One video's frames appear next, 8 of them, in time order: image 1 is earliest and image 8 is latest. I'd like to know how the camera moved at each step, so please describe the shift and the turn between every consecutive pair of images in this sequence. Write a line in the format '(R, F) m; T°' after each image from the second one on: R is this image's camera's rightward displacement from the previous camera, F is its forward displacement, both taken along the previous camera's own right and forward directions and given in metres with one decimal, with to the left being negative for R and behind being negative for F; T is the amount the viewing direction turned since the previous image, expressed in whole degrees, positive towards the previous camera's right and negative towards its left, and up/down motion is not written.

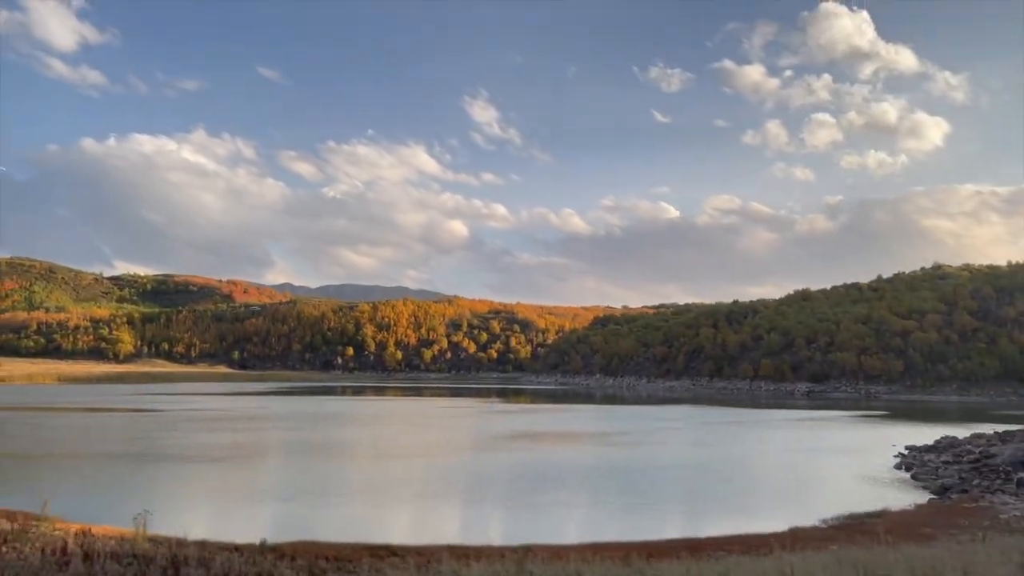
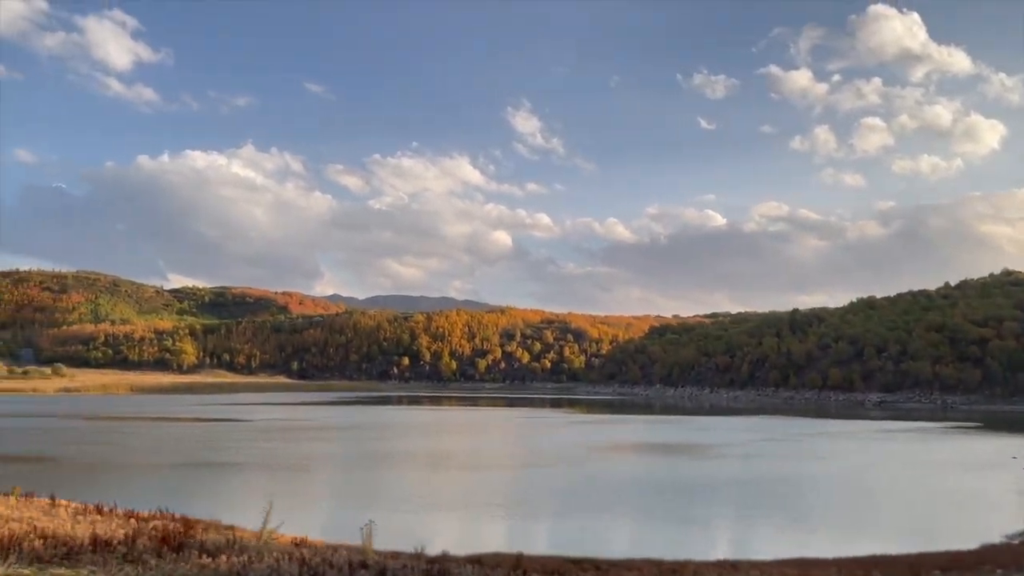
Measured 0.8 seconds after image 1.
(-1.7, 0.0) m; -3°
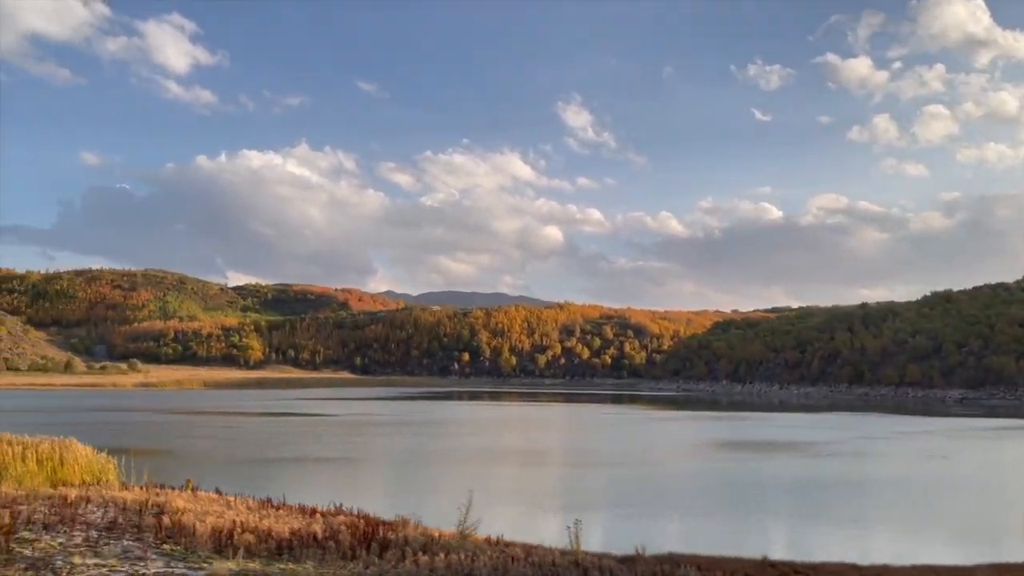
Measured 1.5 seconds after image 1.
(-1.5, +0.2) m; -3°
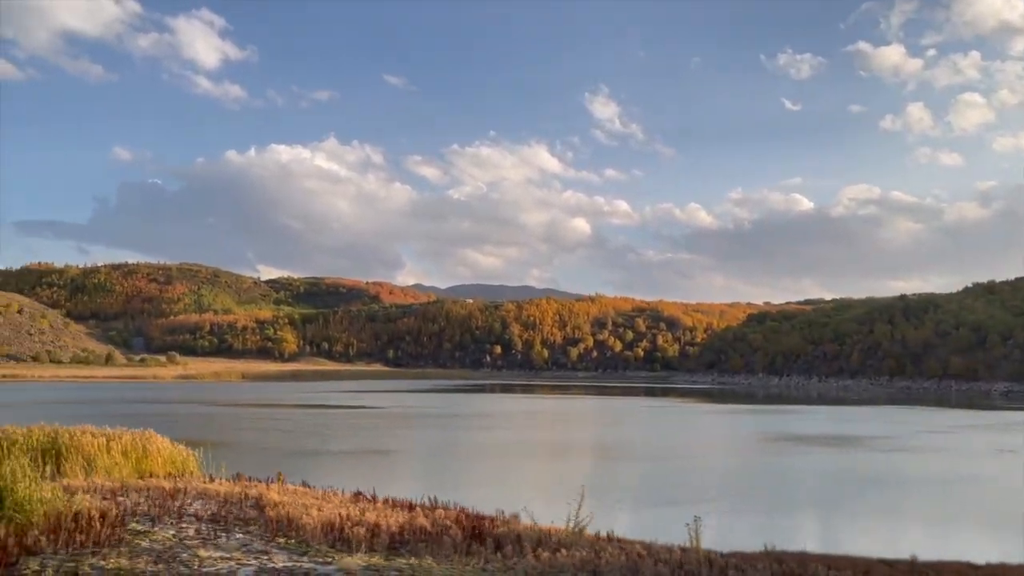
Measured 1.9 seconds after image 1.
(-0.8, +0.2) m; -2°
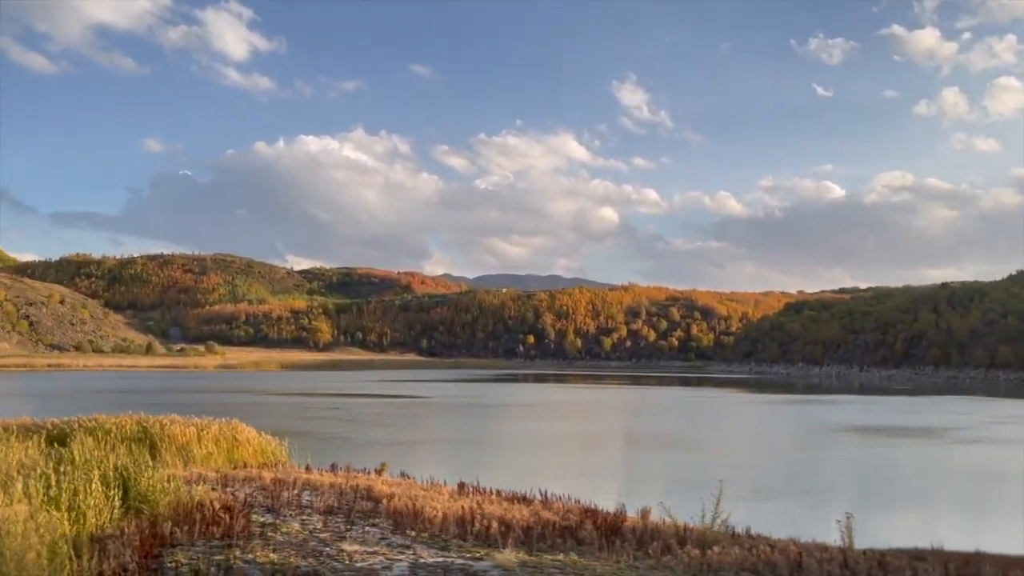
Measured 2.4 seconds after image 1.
(-1.0, +0.3) m; -2°
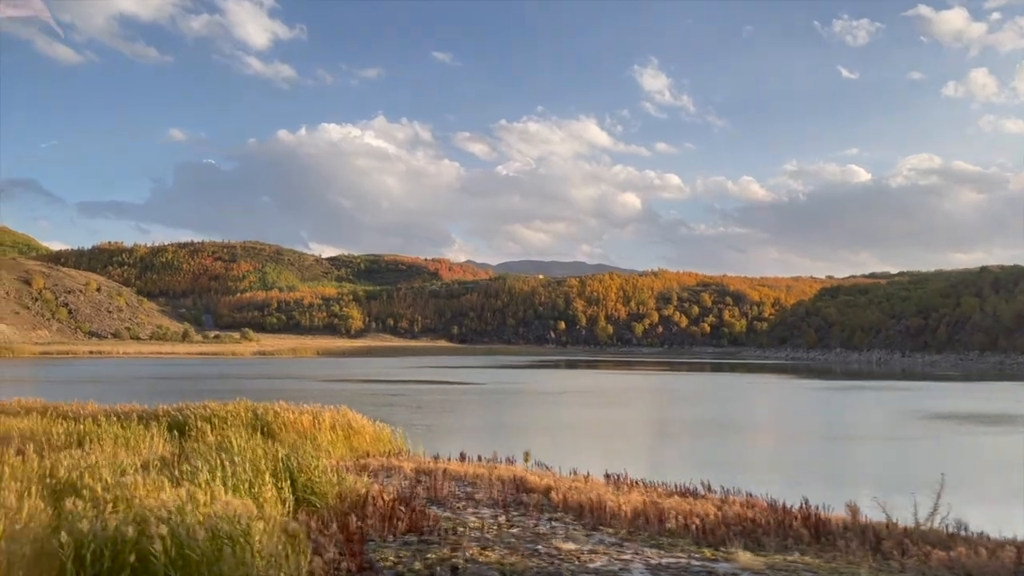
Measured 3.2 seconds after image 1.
(-1.6, +0.5) m; -1°
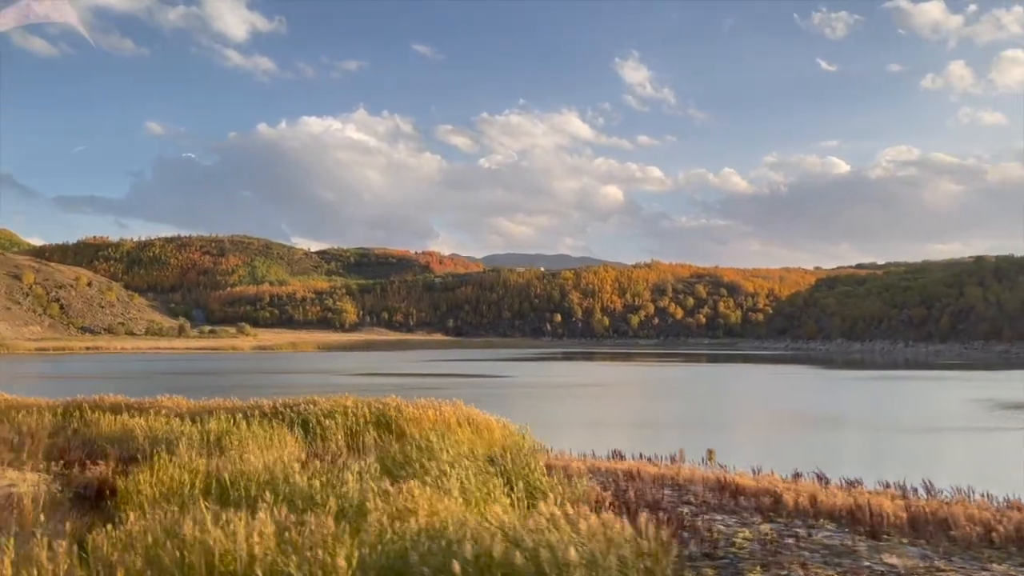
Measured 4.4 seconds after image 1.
(-2.2, +0.9) m; +1°
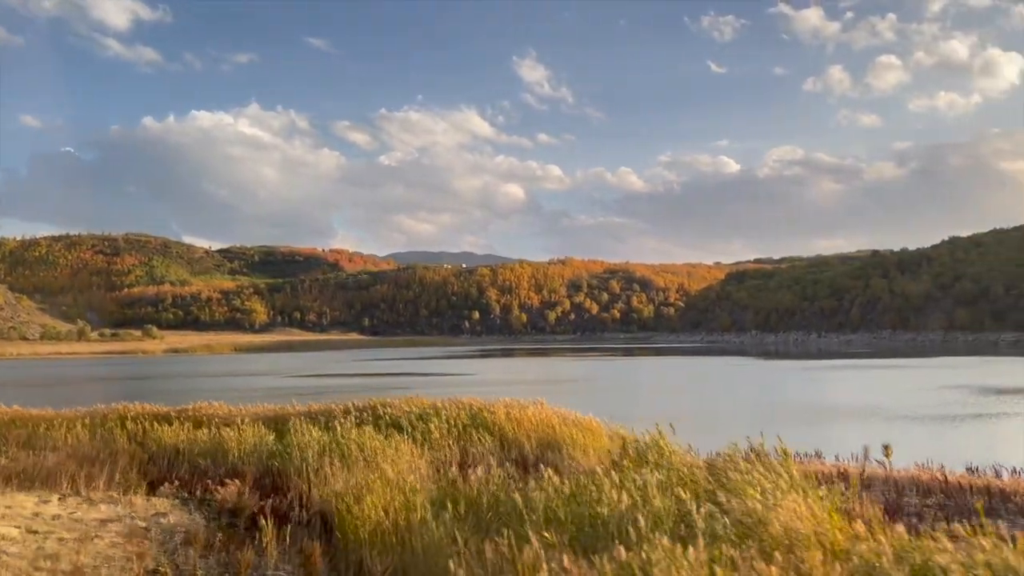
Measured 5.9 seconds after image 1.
(-2.6, +1.2) m; +7°
